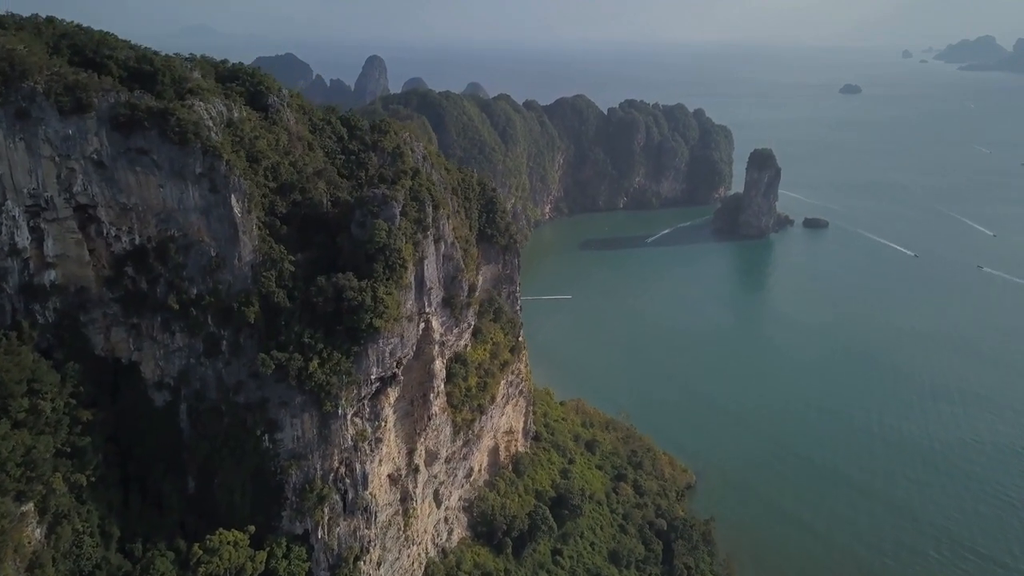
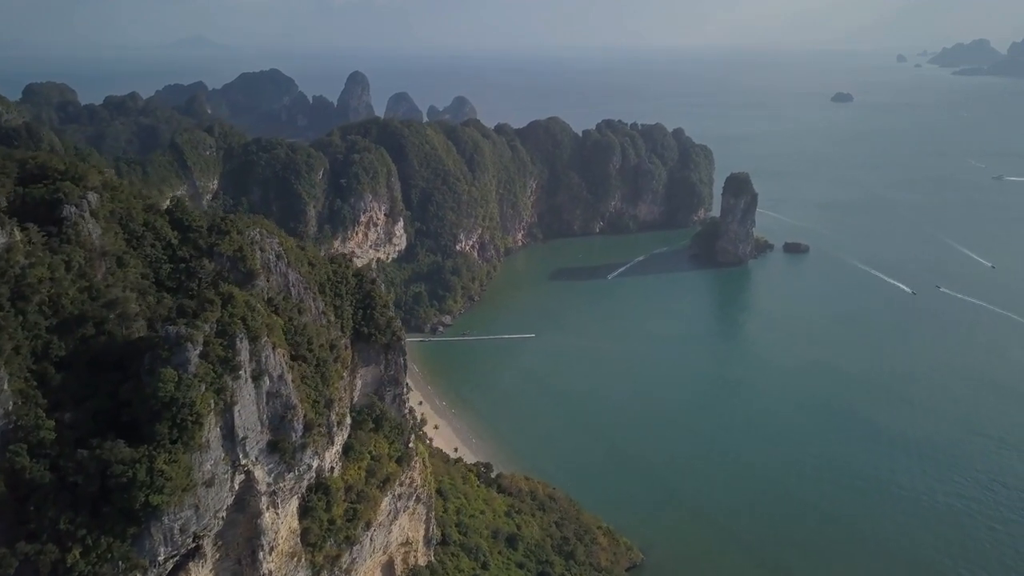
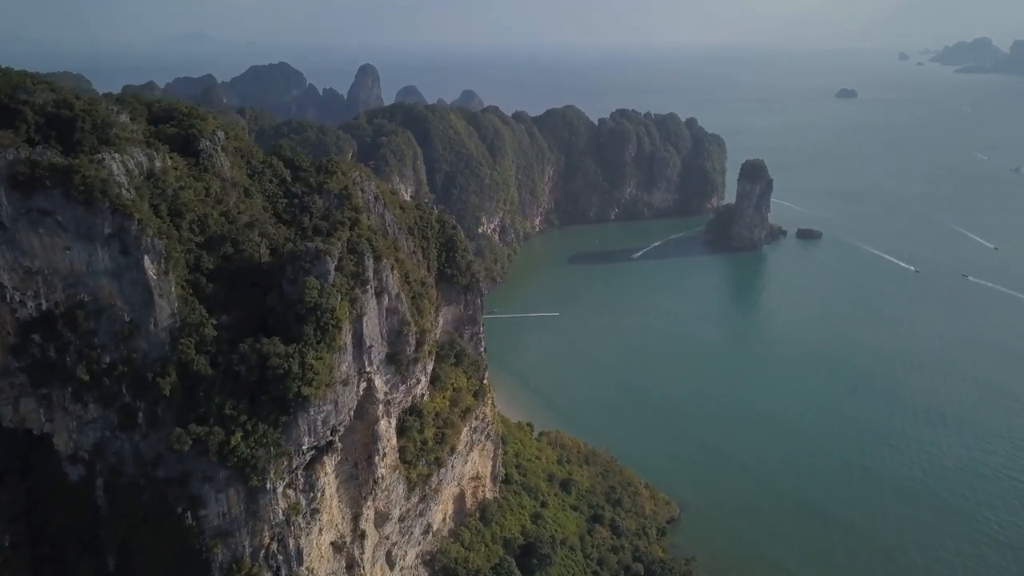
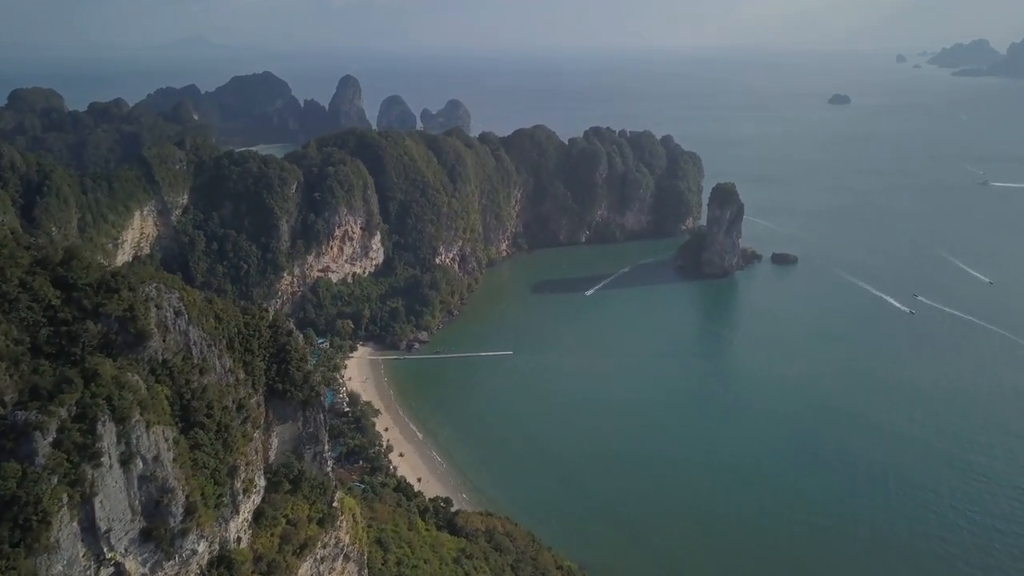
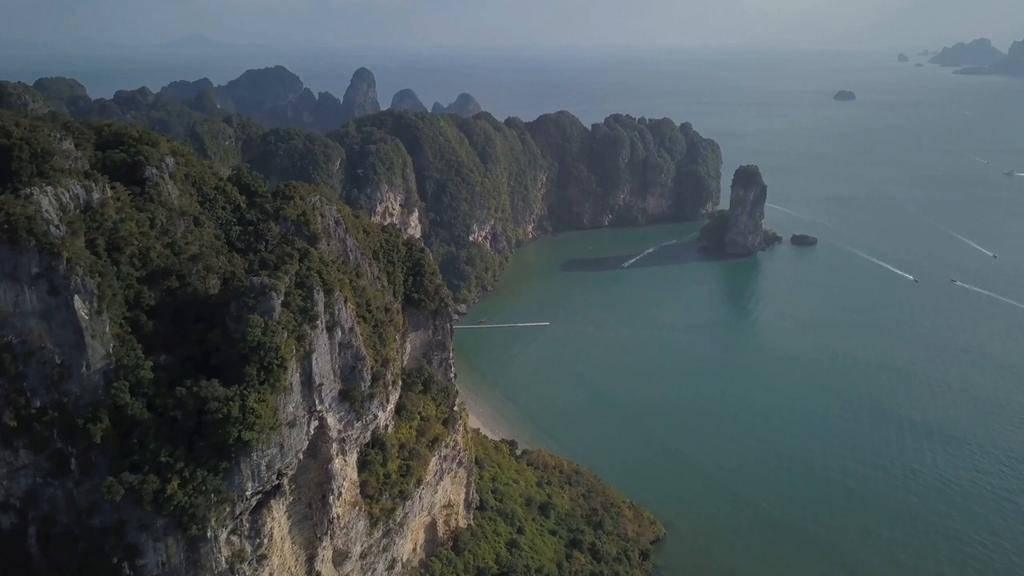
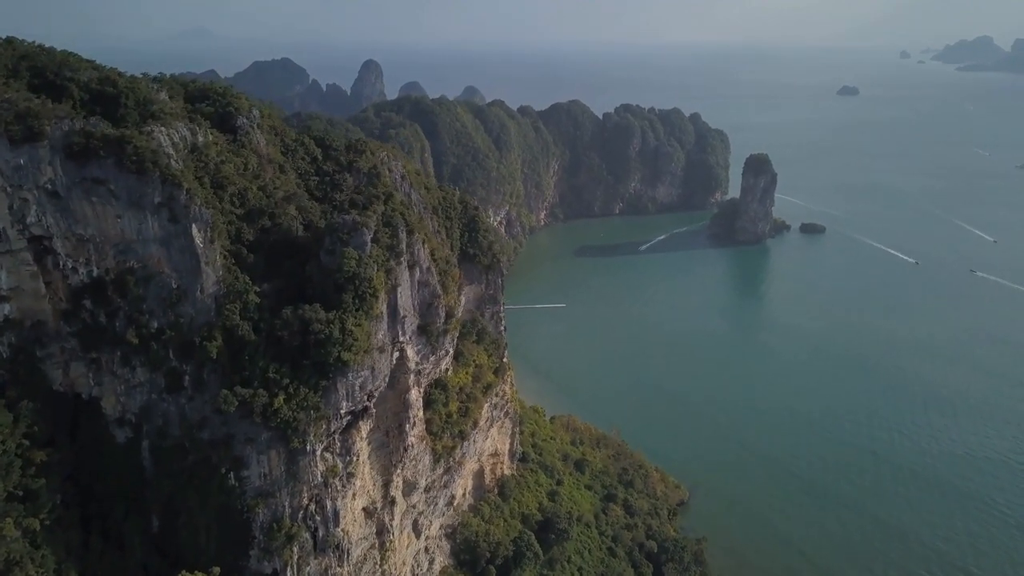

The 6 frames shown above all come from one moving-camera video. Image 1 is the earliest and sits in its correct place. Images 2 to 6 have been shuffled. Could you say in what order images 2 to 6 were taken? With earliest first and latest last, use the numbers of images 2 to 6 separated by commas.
6, 3, 5, 2, 4
